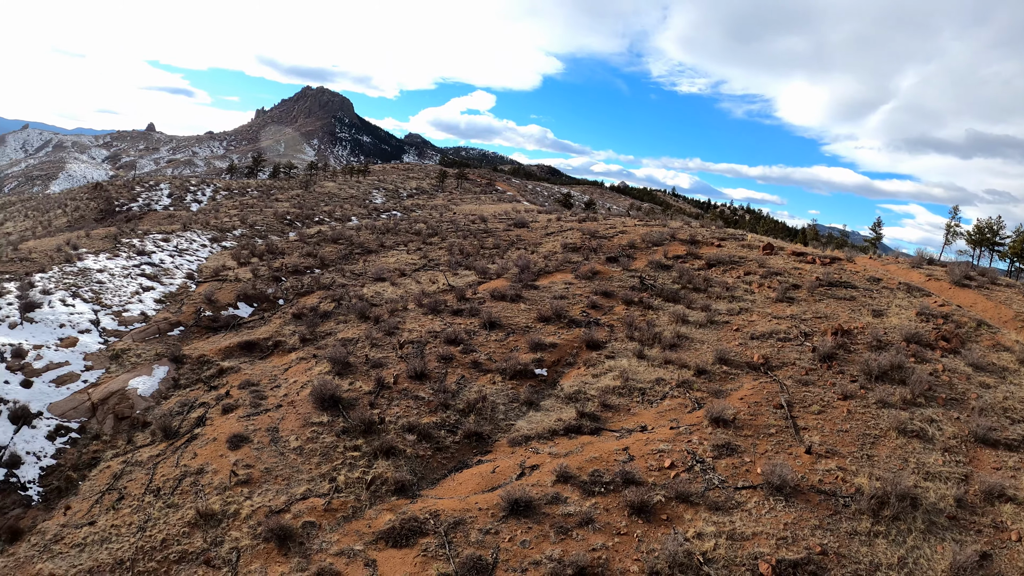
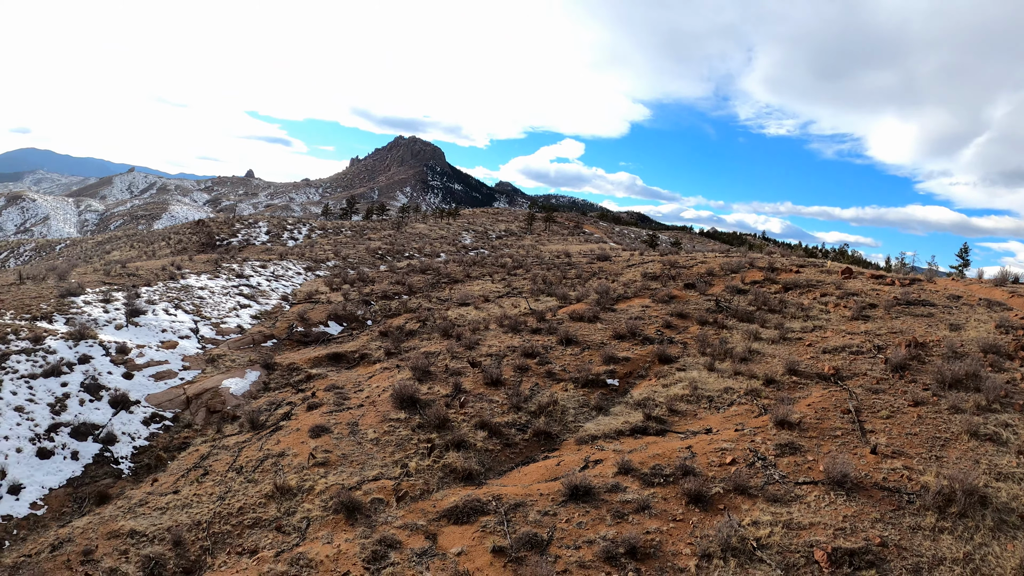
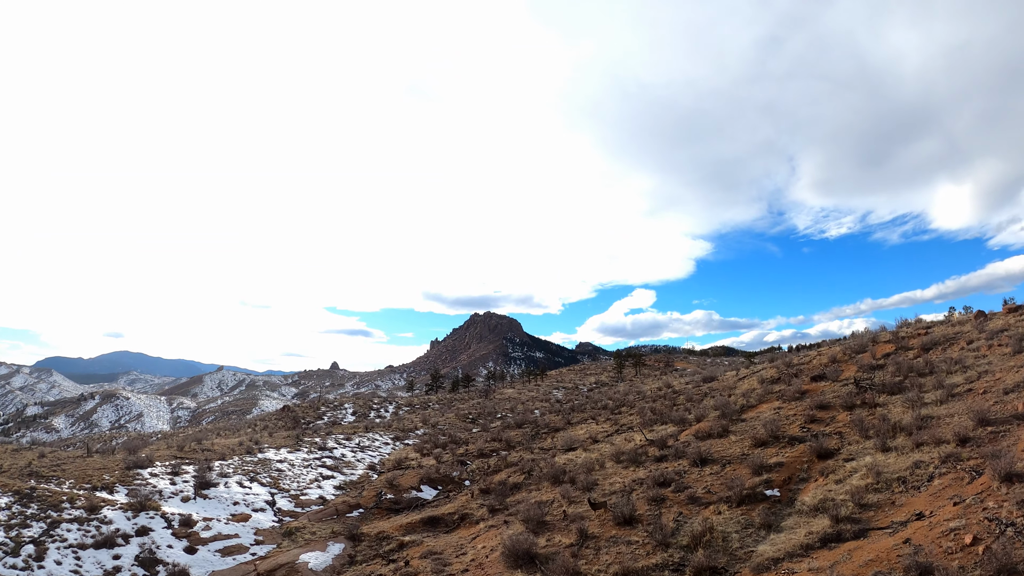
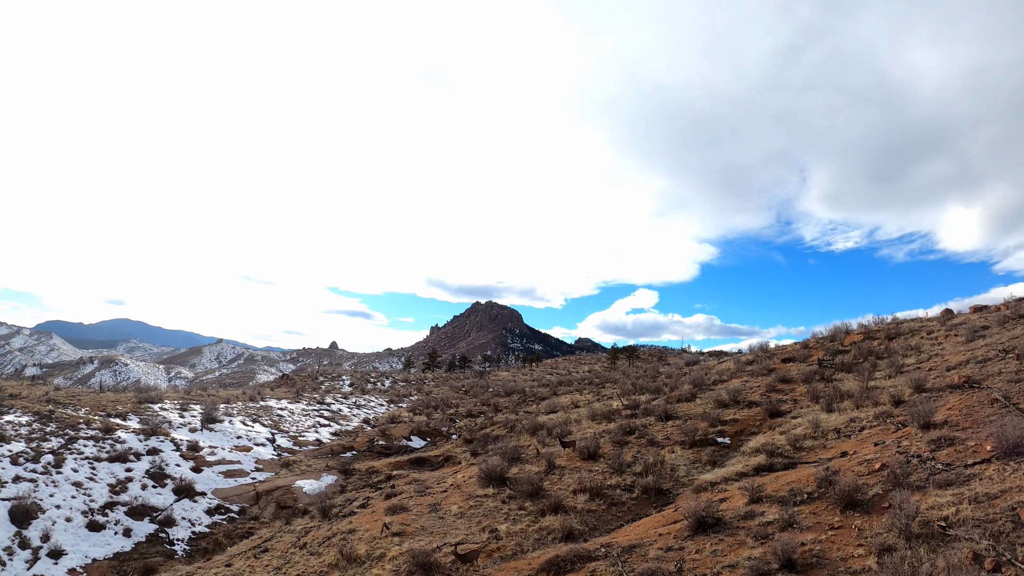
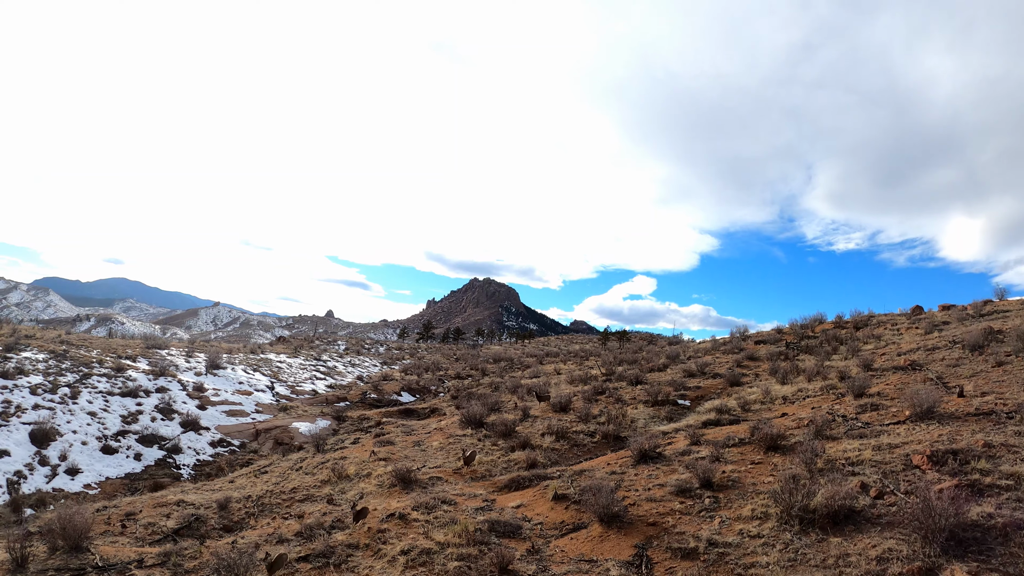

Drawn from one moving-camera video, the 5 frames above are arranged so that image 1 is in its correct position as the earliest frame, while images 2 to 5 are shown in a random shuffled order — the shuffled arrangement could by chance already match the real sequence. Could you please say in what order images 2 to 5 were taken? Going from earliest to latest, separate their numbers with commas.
2, 5, 4, 3
